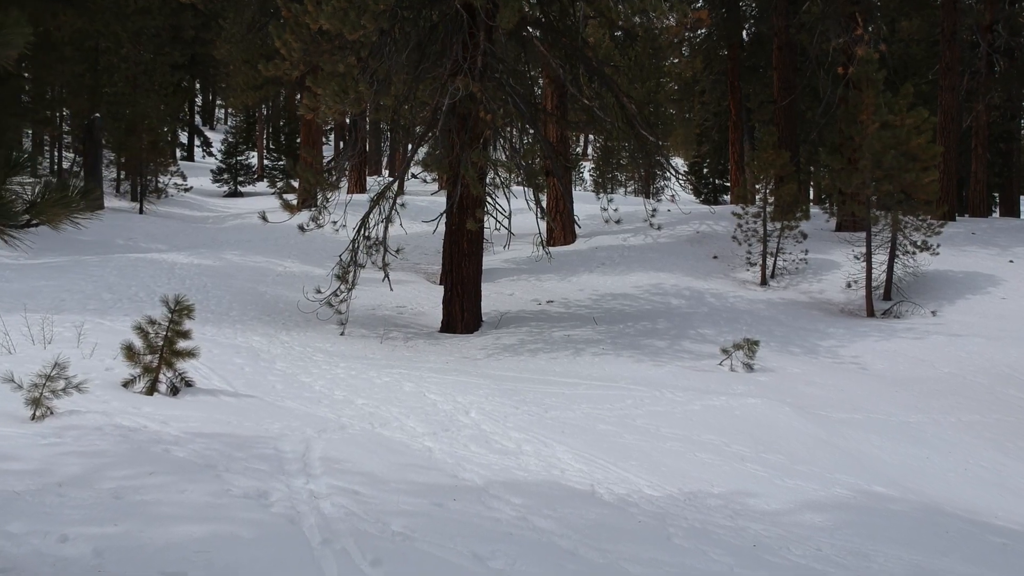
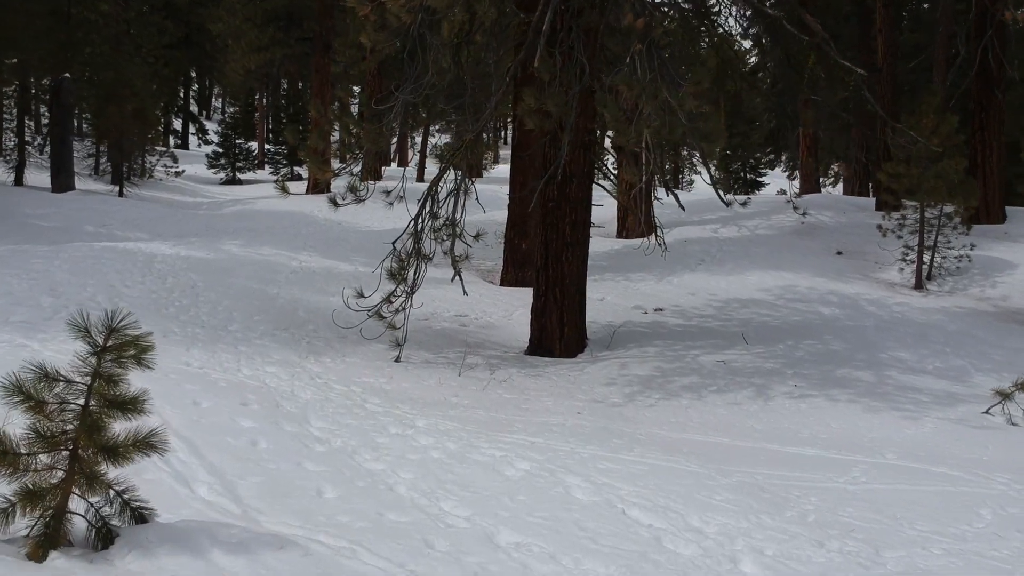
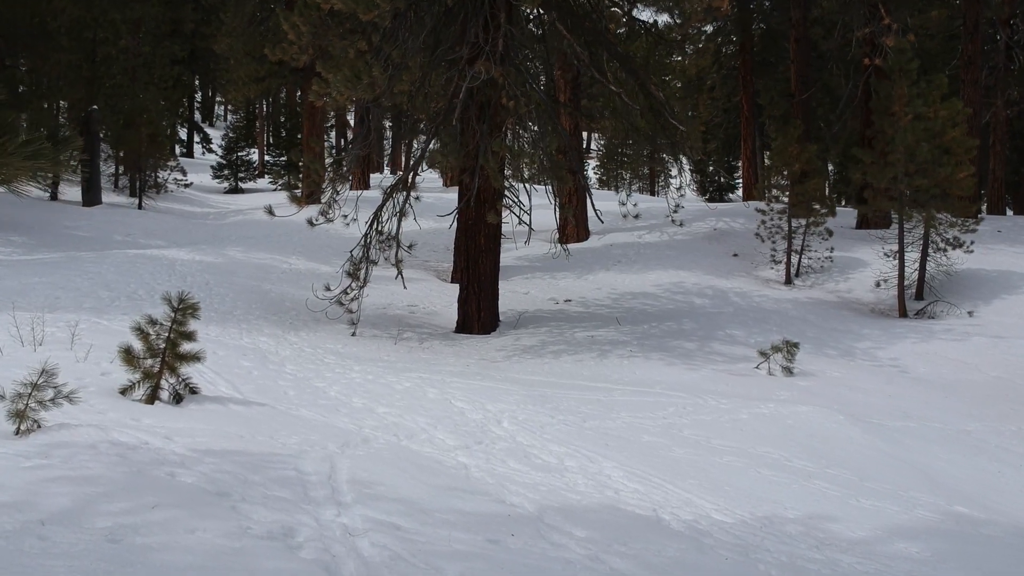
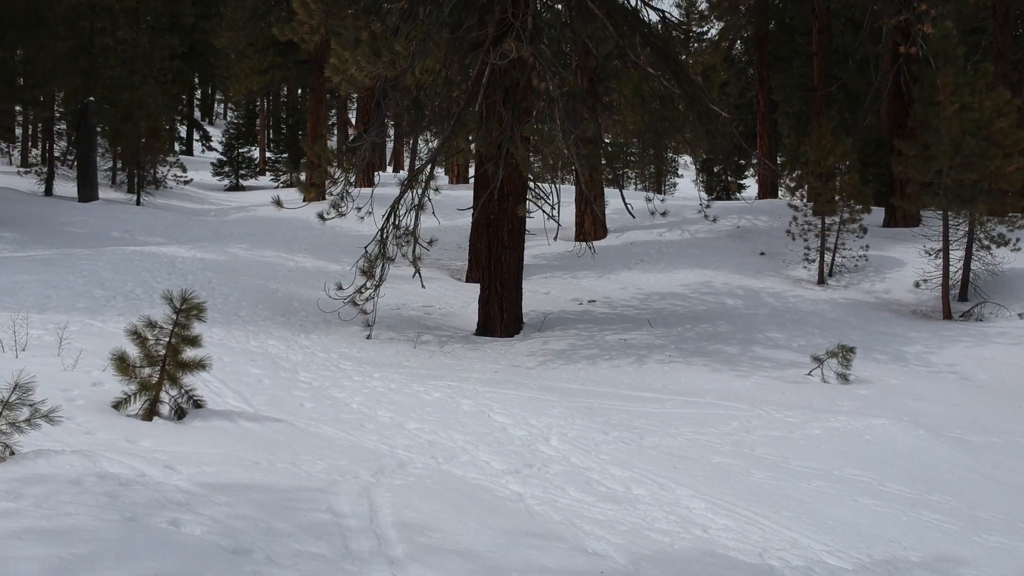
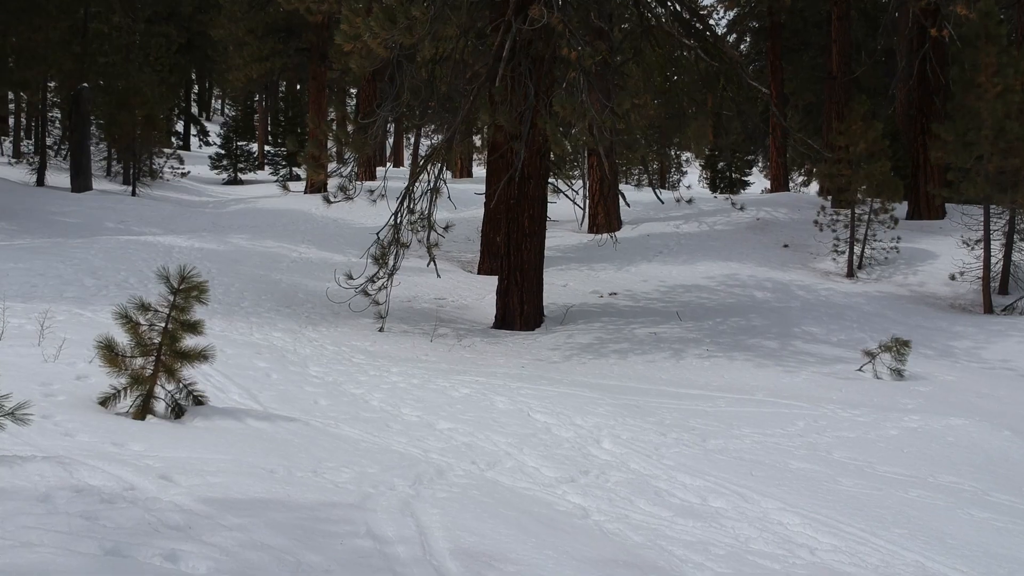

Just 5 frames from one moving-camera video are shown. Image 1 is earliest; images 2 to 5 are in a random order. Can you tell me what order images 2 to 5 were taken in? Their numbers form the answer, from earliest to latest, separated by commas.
3, 4, 5, 2
